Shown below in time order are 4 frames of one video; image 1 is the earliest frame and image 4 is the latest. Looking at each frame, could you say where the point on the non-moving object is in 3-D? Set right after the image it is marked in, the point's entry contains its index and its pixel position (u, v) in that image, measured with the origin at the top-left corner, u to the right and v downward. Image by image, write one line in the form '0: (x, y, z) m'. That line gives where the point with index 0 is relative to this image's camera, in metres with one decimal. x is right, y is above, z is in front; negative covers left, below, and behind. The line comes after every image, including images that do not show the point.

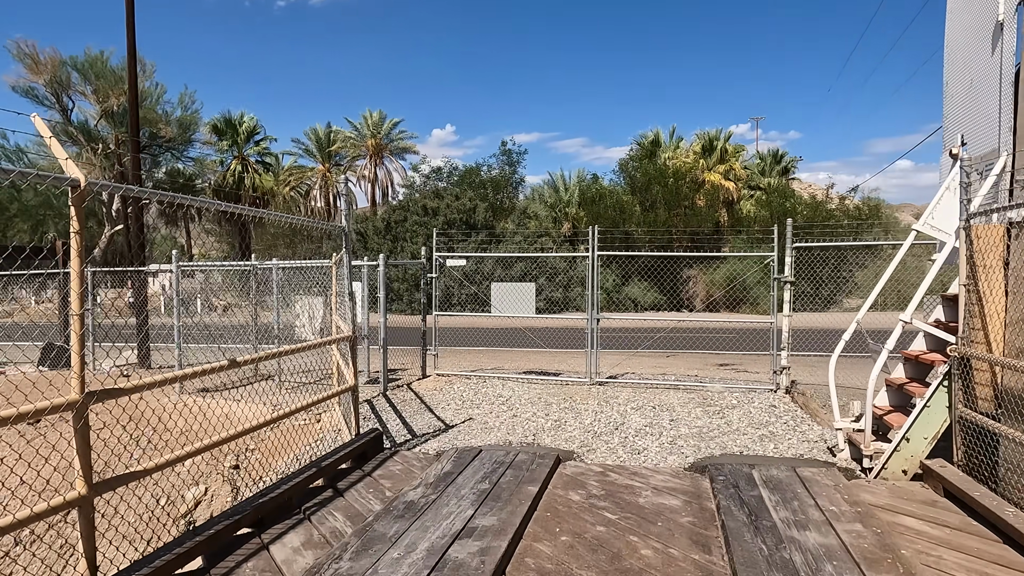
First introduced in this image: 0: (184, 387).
0: (-4.5, -1.3, +9.0) m
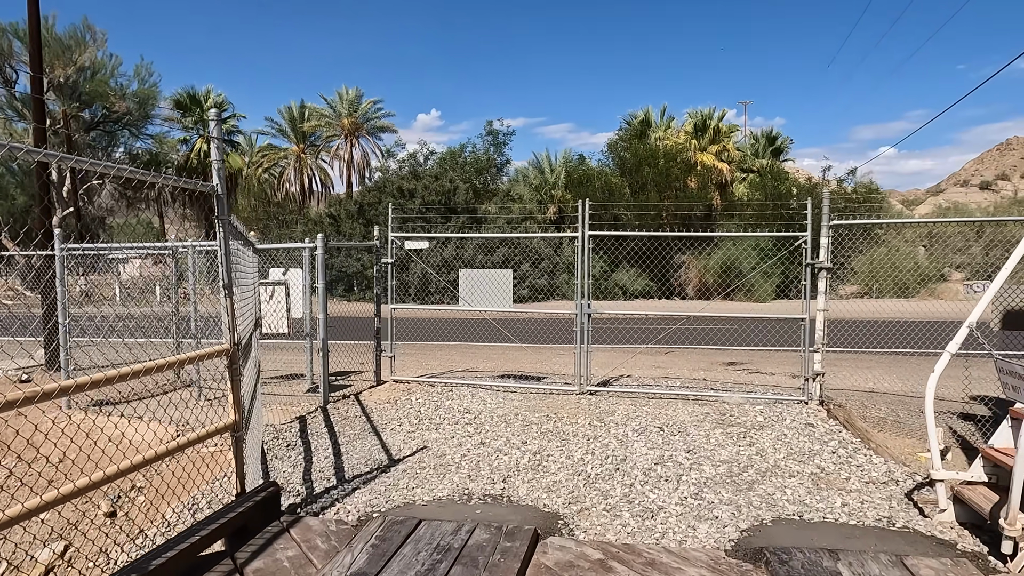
0: (-4.8, -1.2, +7.3) m
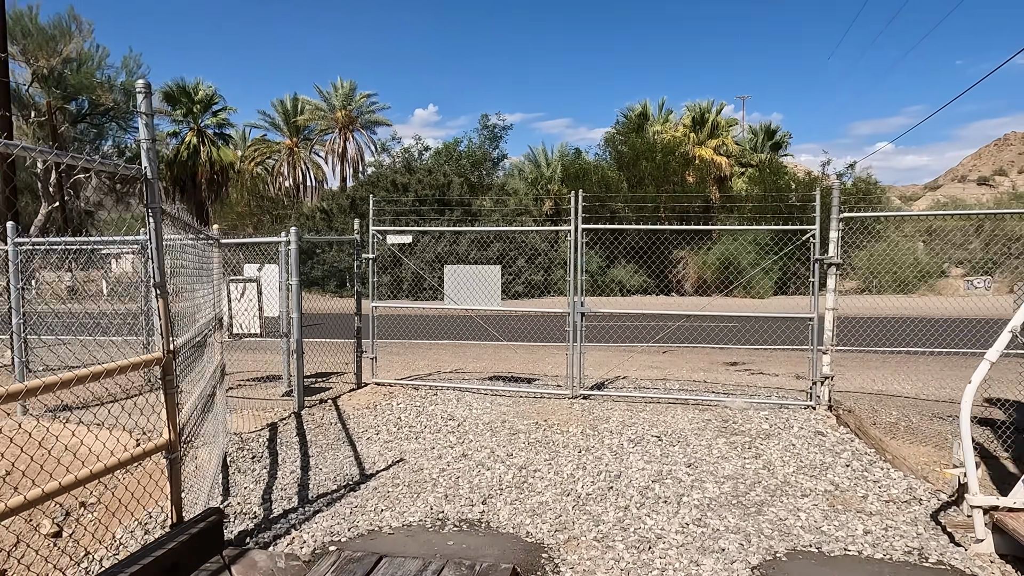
0: (-4.9, -1.2, +6.9) m
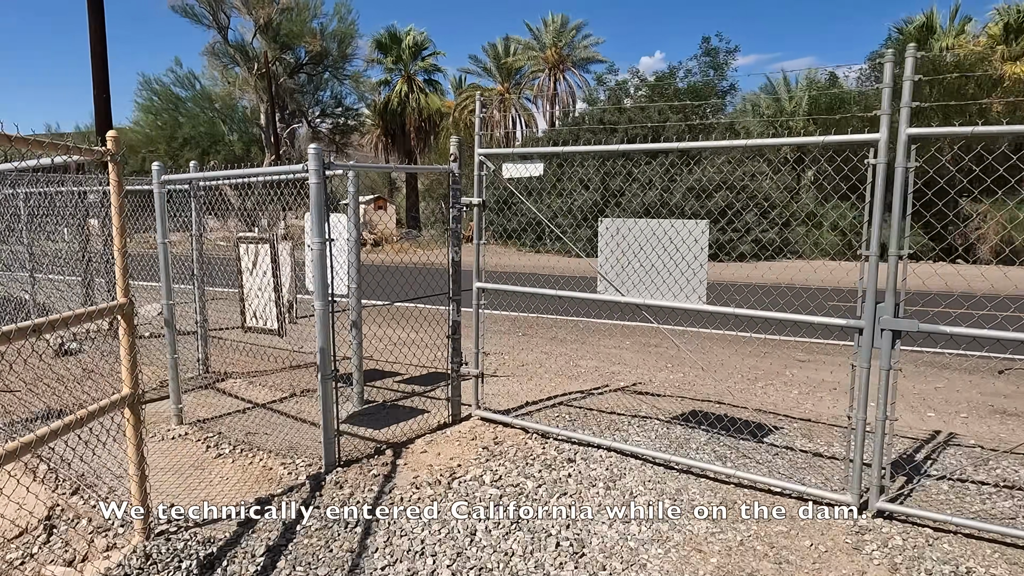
0: (-3.5, -0.8, +5.1) m
